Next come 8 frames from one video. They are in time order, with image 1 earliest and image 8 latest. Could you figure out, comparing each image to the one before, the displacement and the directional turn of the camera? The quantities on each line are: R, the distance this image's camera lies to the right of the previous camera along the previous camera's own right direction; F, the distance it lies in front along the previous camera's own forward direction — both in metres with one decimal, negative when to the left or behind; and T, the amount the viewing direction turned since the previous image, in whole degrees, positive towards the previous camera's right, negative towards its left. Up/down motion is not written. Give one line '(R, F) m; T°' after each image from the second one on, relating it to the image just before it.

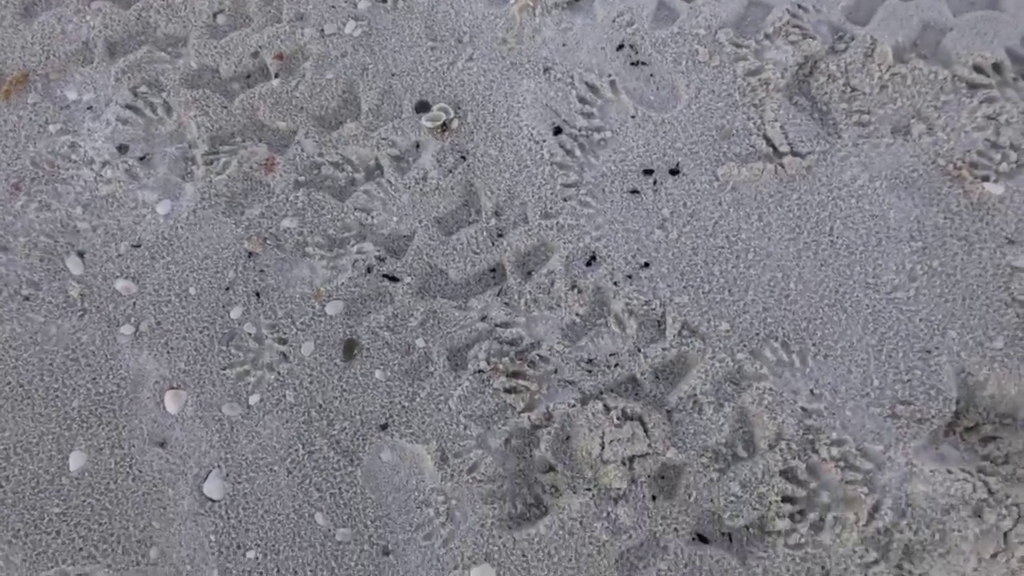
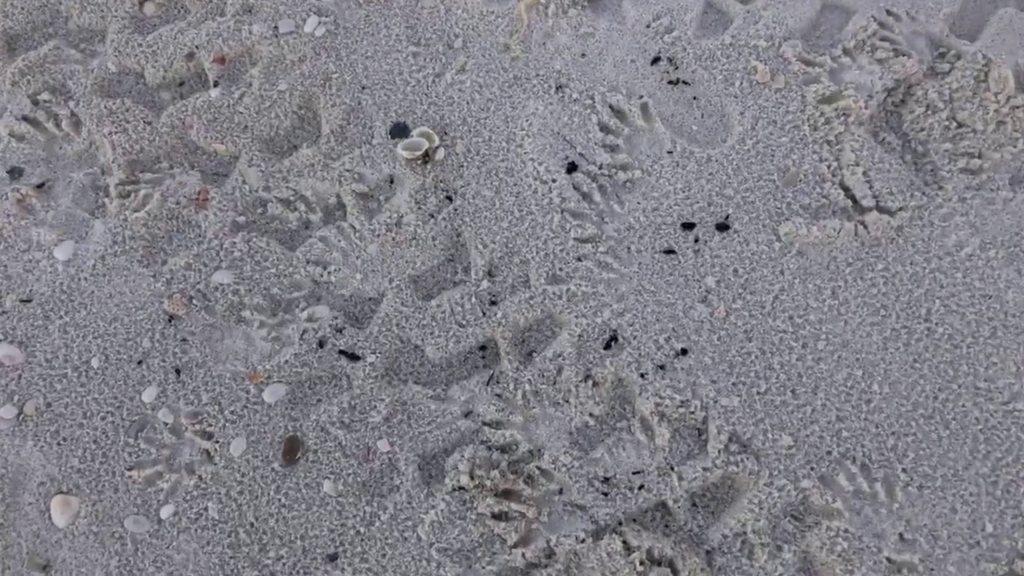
(0.0, +0.5) m; 0°
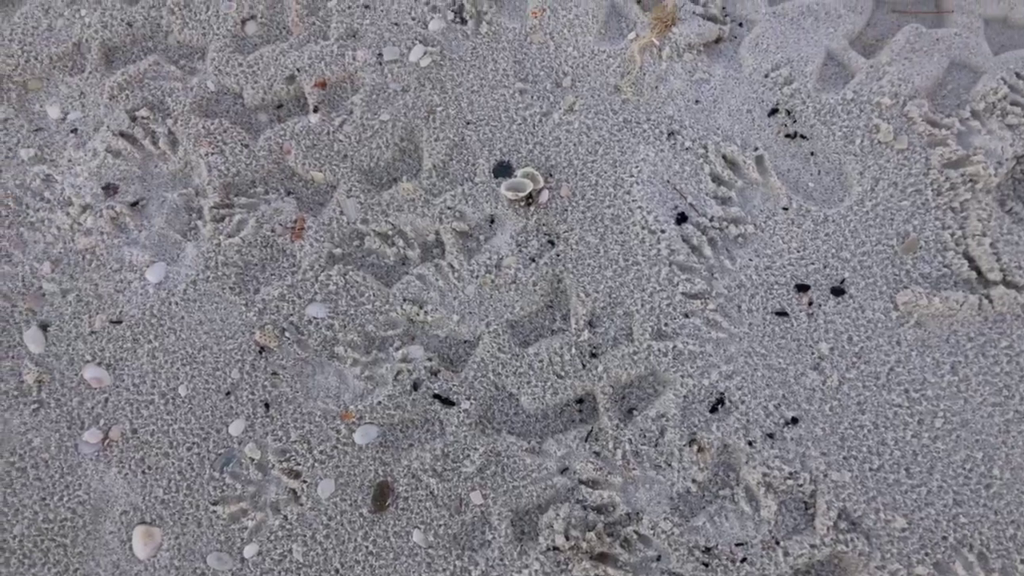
(-0.2, 0.0) m; -1°
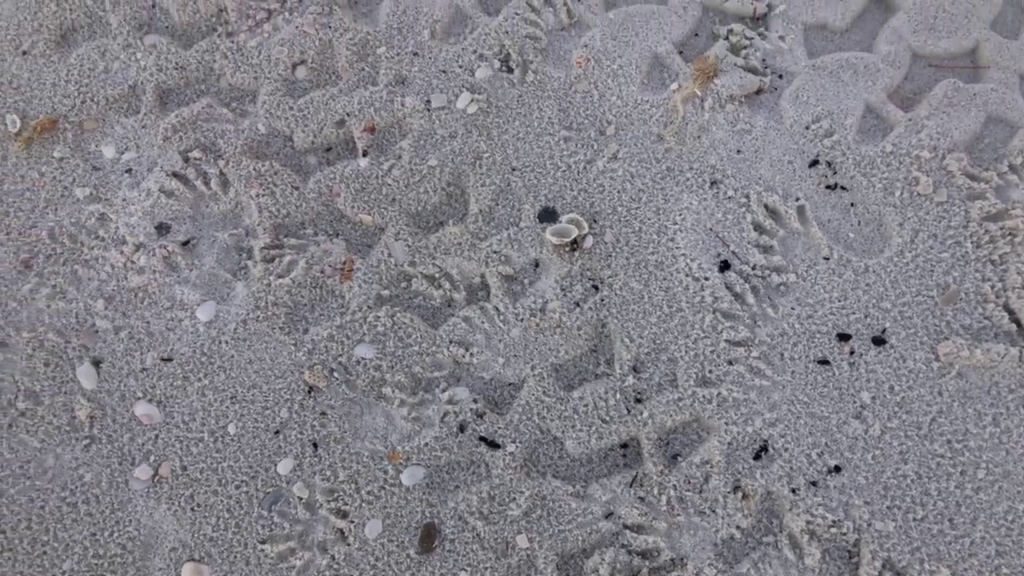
(-0.1, 0.0) m; 0°
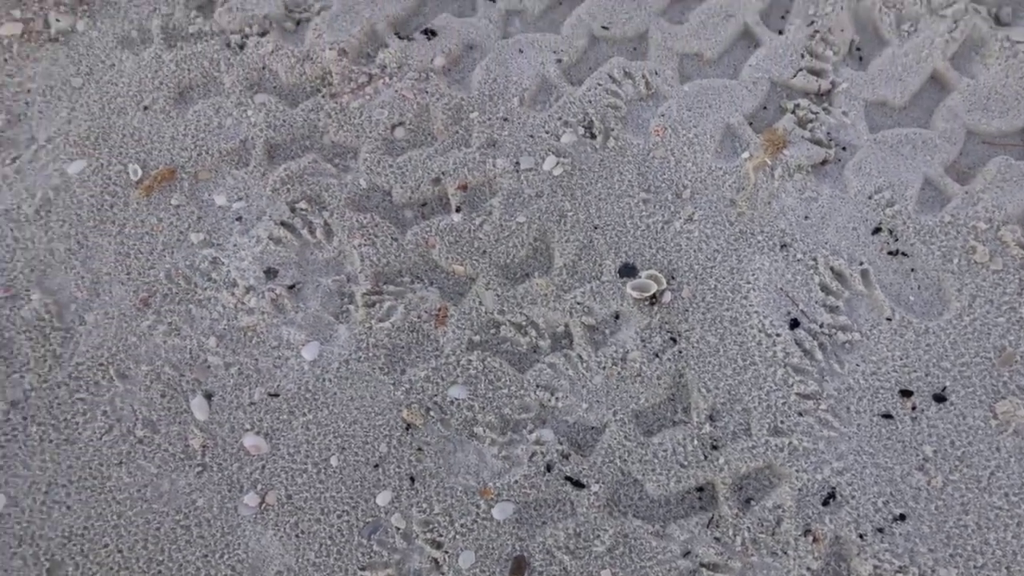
(-0.2, -0.1) m; -1°
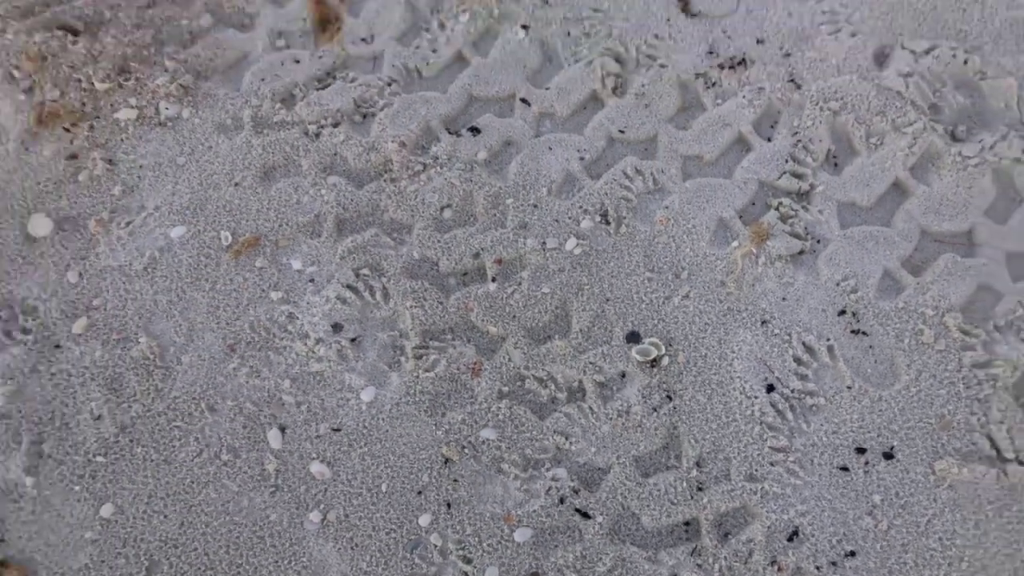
(0.0, -0.4) m; -1°
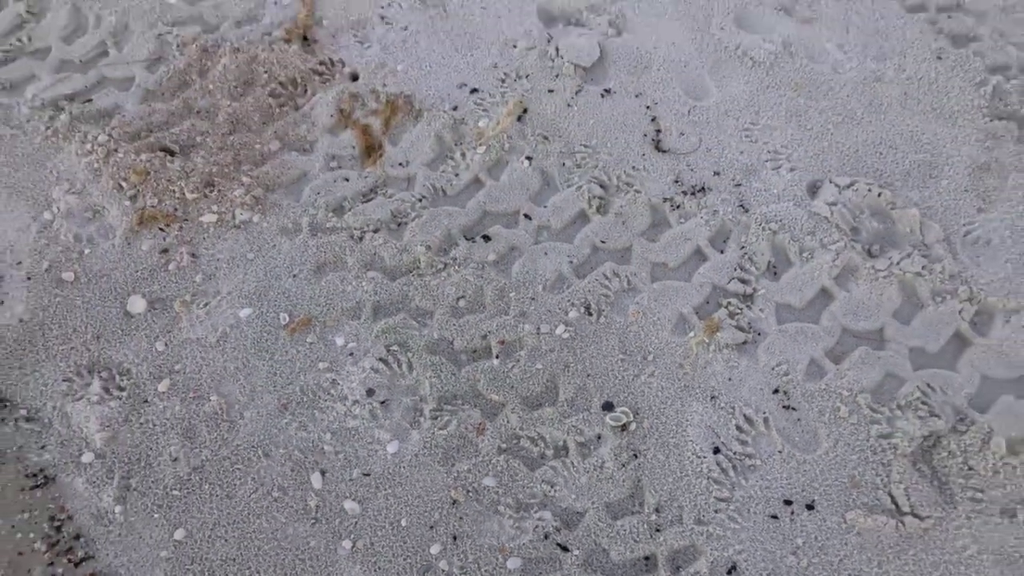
(0.0, -0.6) m; -1°
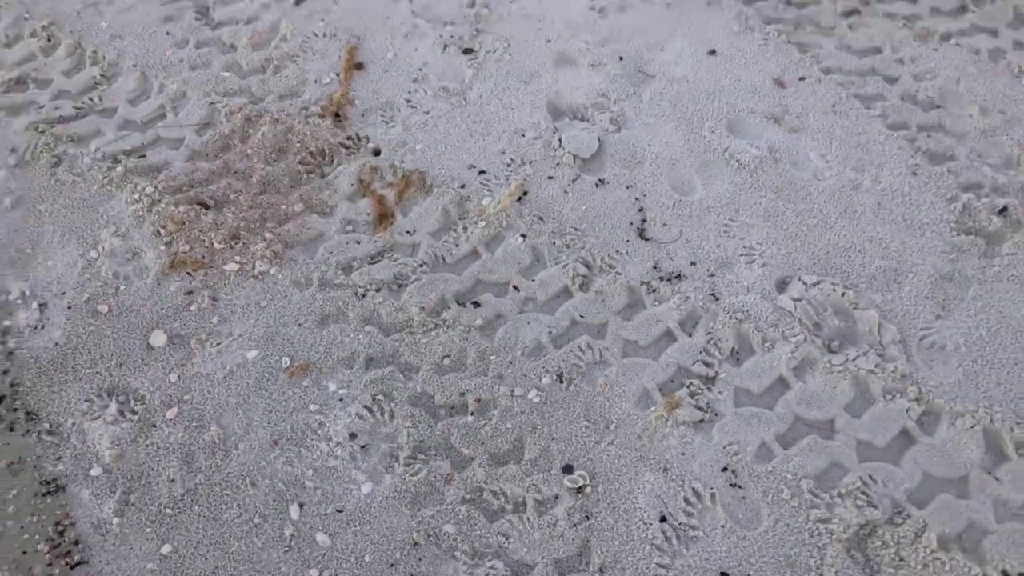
(+0.3, -0.3) m; -3°
